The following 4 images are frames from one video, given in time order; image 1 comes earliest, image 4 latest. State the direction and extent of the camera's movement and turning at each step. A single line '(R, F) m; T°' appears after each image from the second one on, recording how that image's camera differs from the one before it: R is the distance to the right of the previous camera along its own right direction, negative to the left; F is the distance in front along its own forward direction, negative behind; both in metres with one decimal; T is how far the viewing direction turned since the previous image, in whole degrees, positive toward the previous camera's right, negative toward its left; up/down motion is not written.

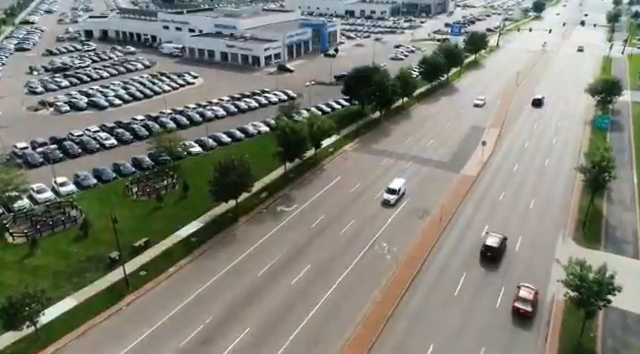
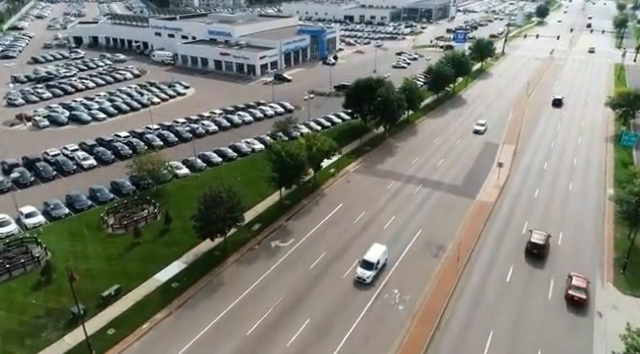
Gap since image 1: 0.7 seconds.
(-0.1, +4.0) m; 0°
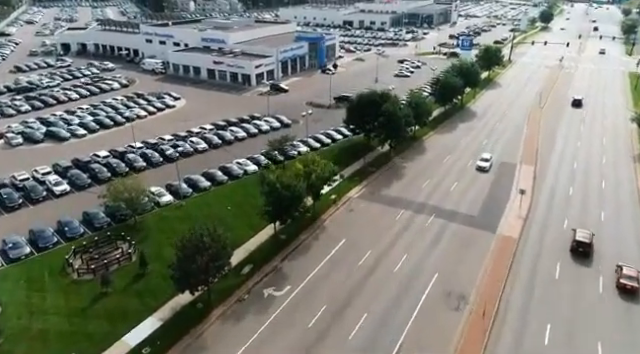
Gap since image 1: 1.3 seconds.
(-0.1, +4.2) m; 0°
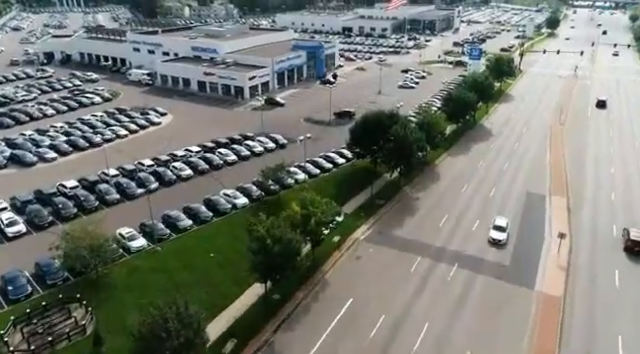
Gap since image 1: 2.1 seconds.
(-0.1, +5.4) m; 0°
